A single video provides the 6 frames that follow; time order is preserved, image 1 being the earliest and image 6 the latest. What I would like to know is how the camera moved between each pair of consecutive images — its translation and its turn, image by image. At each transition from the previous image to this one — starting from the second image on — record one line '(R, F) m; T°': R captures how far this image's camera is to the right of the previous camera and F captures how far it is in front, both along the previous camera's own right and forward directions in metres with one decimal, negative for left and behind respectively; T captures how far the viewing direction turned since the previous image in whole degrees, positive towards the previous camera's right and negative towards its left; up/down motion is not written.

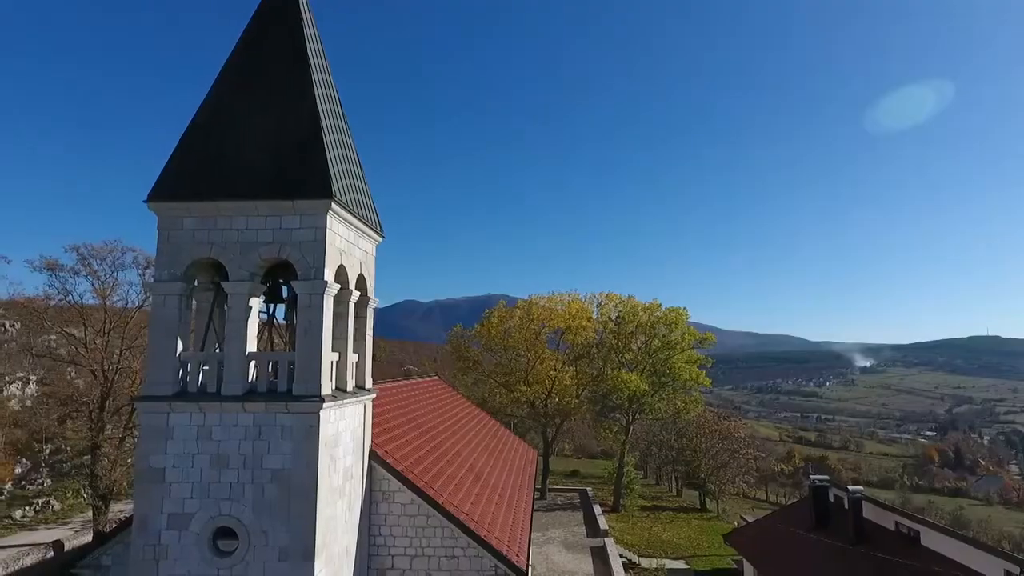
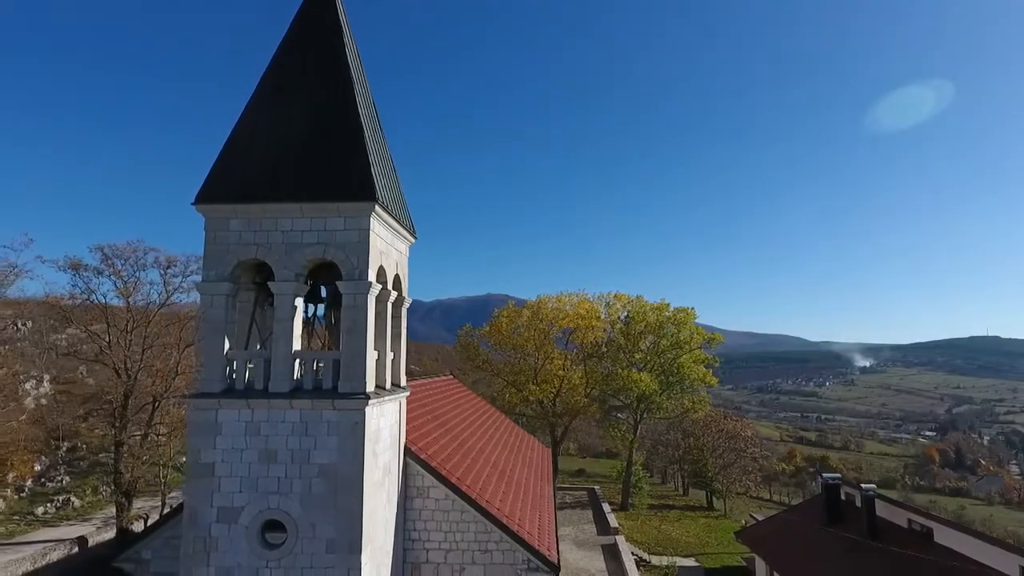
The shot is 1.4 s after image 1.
(-0.5, -0.2) m; 0°
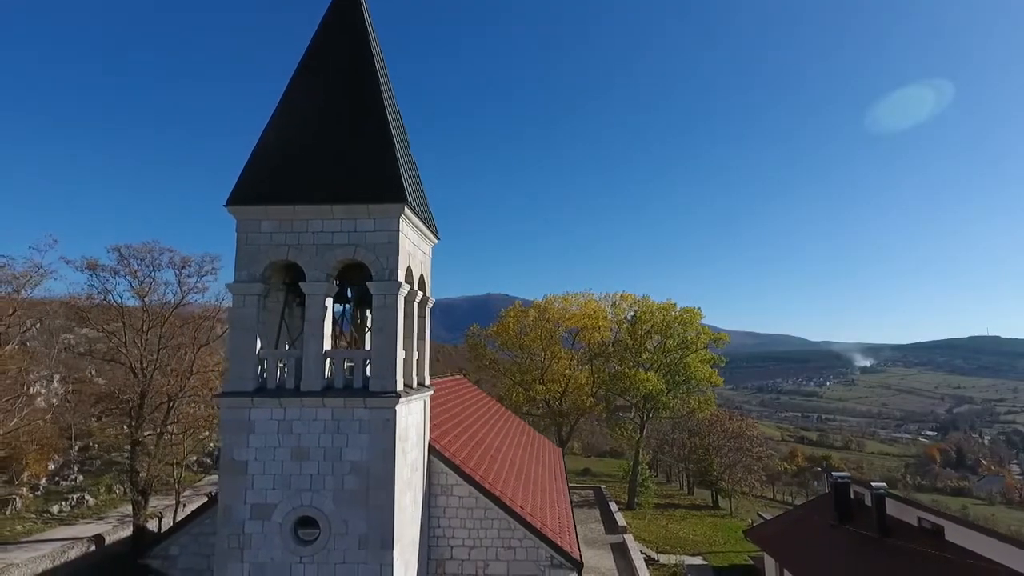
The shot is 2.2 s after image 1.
(-0.4, -0.1) m; 0°
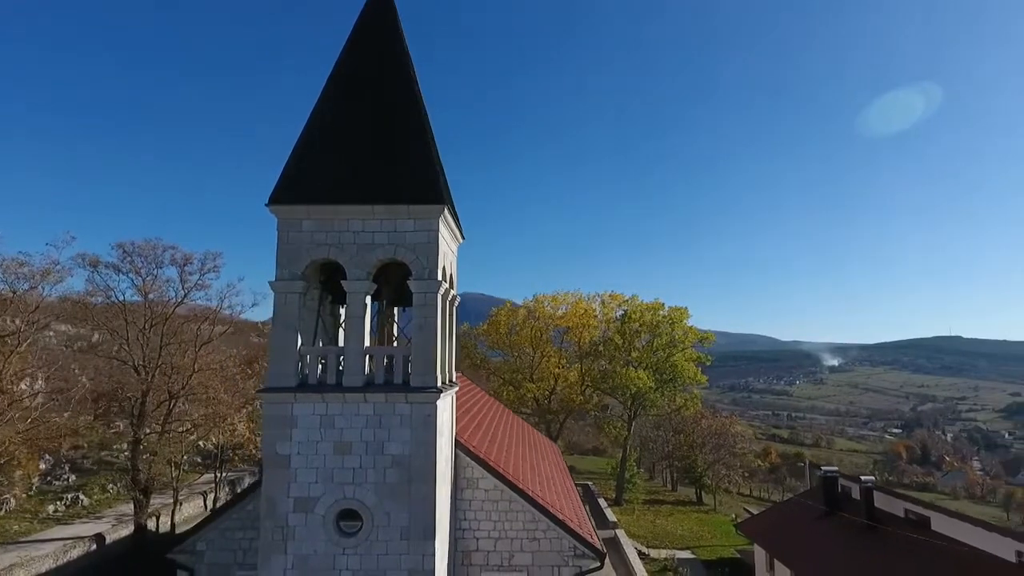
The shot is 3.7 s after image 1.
(-0.8, -0.3) m; +2°
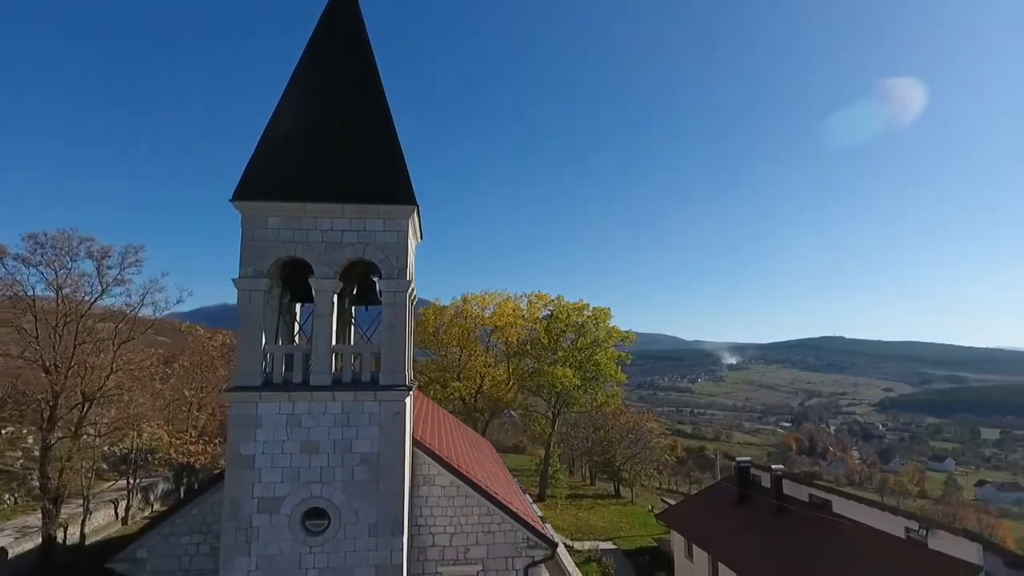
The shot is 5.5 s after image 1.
(-0.7, -0.3) m; +8°
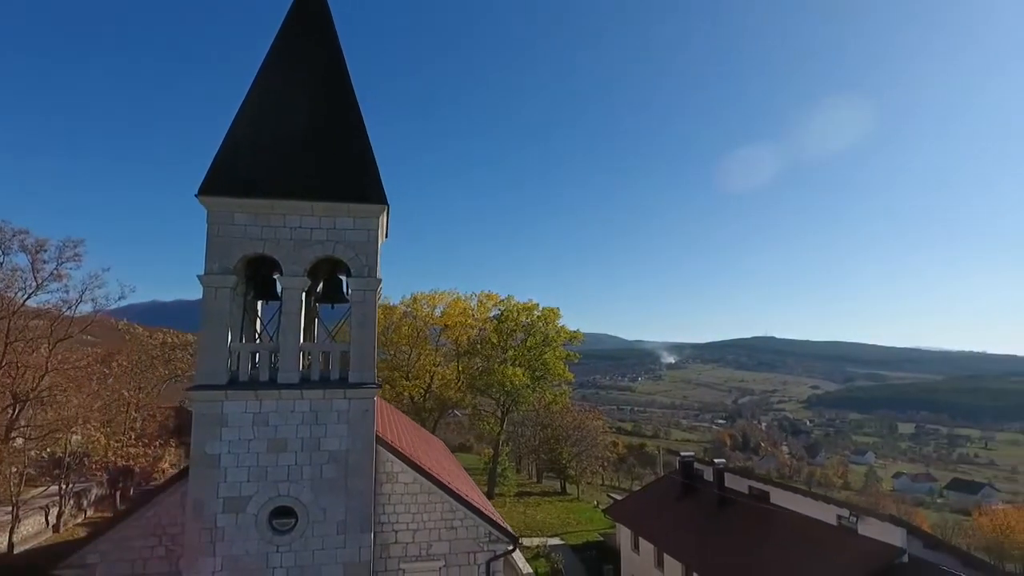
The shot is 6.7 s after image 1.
(-0.3, -0.2) m; +5°
